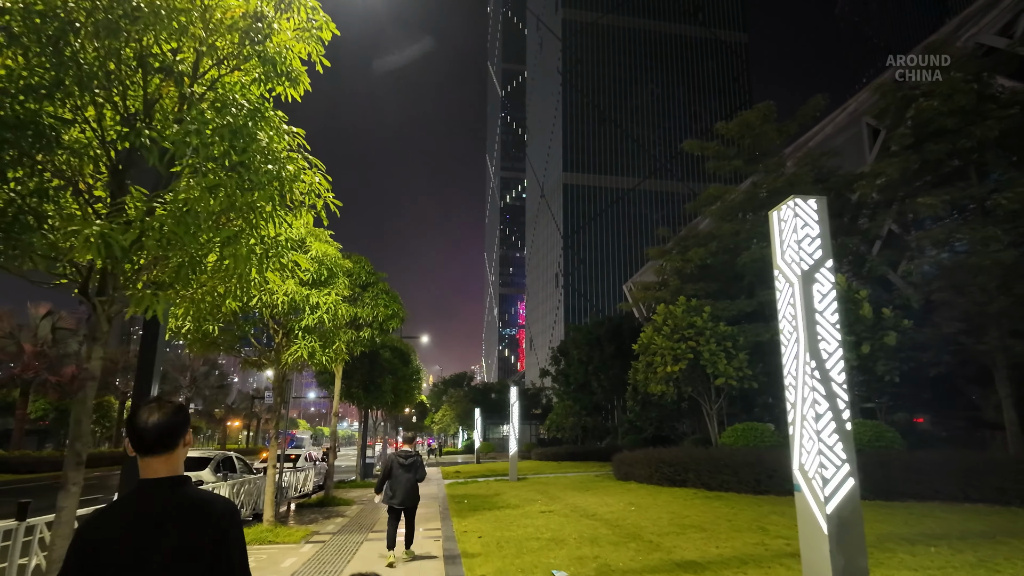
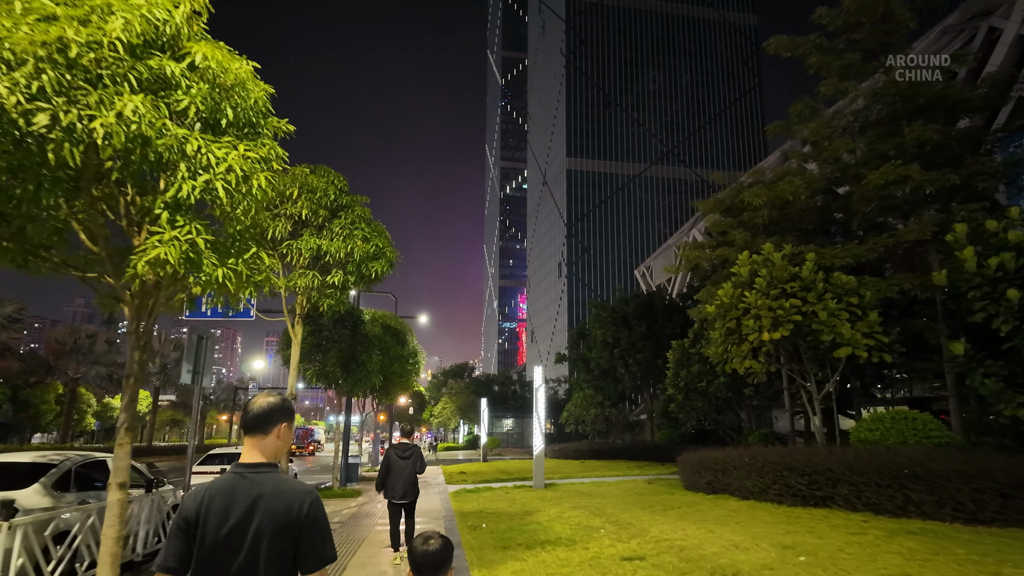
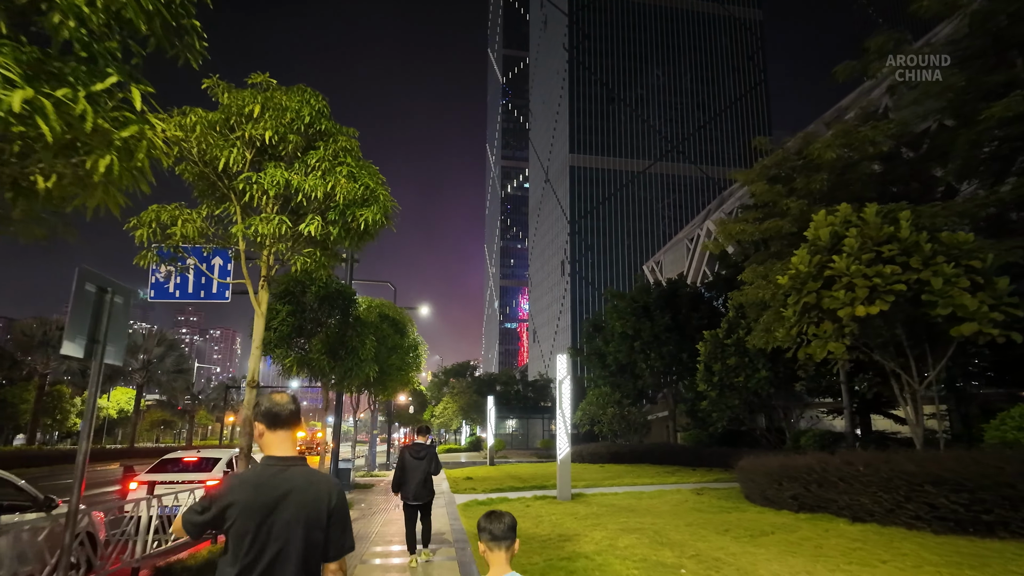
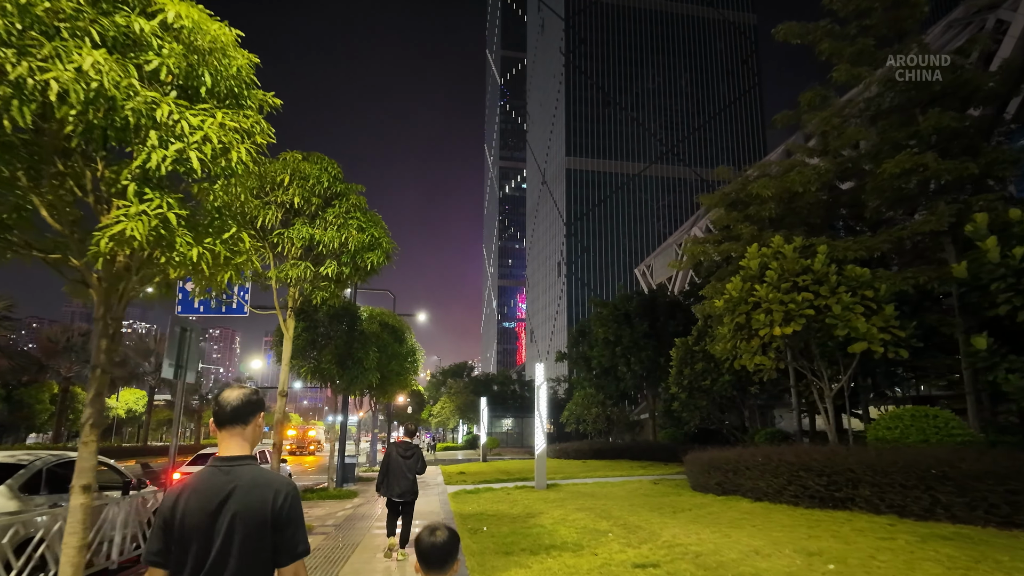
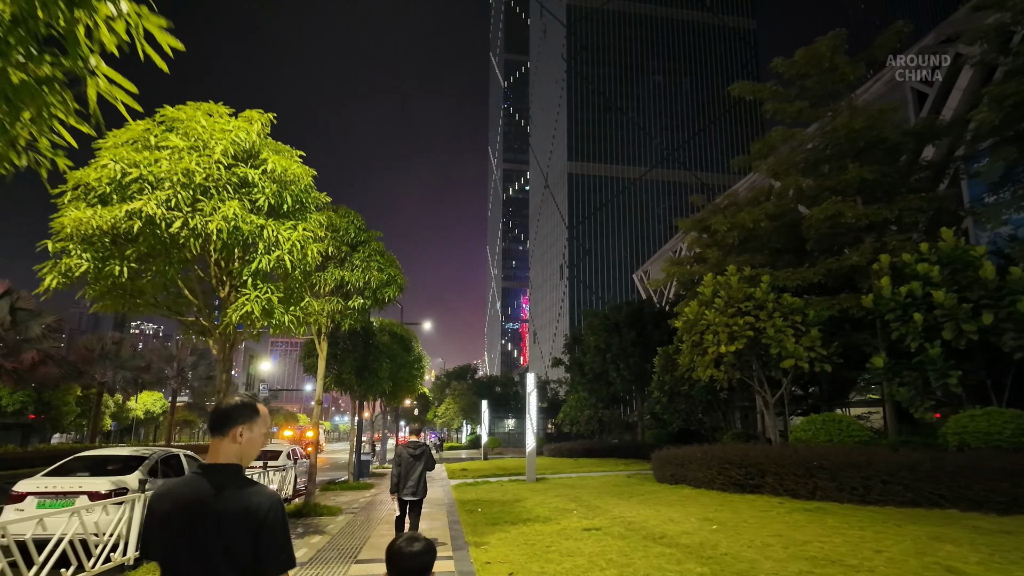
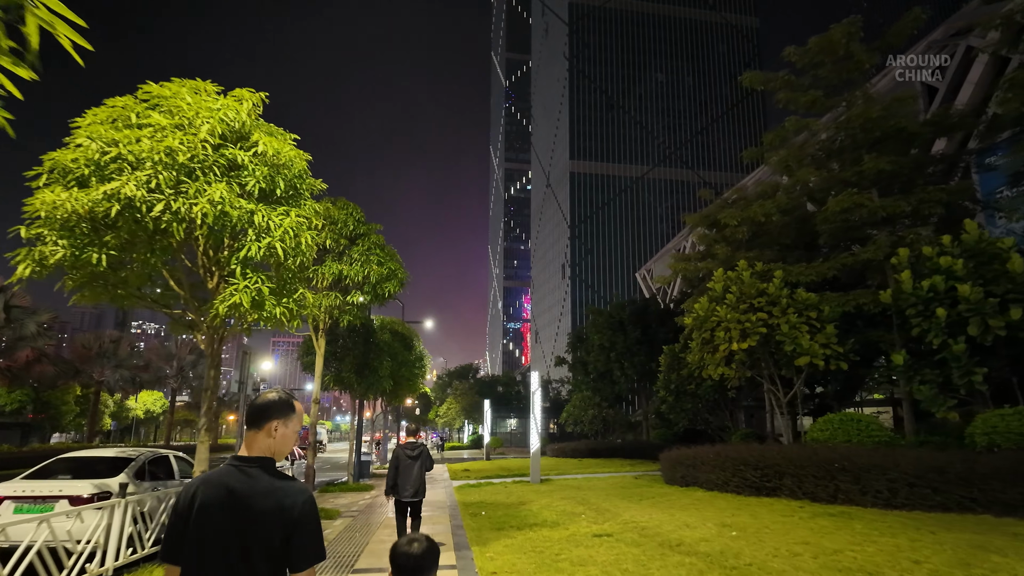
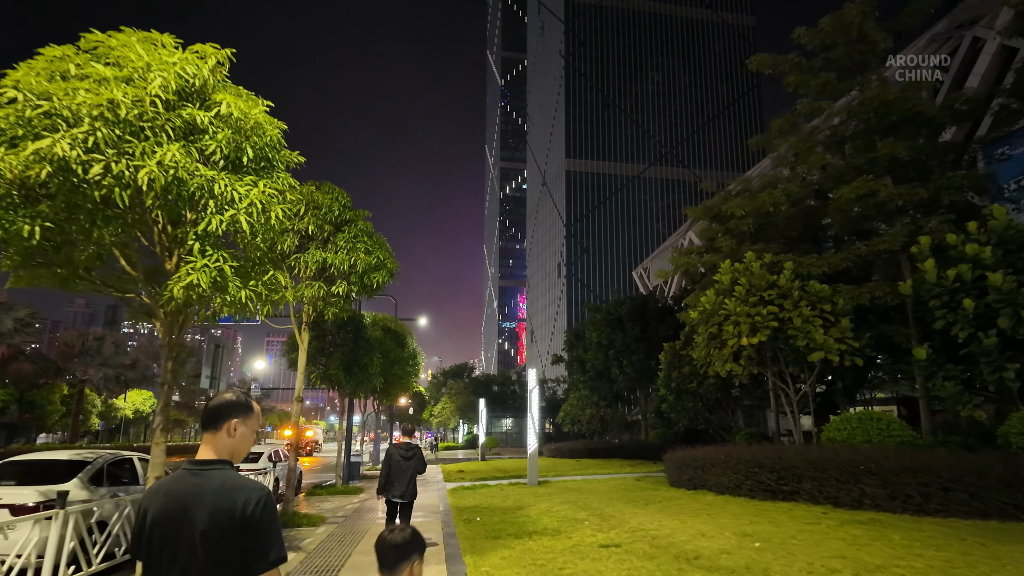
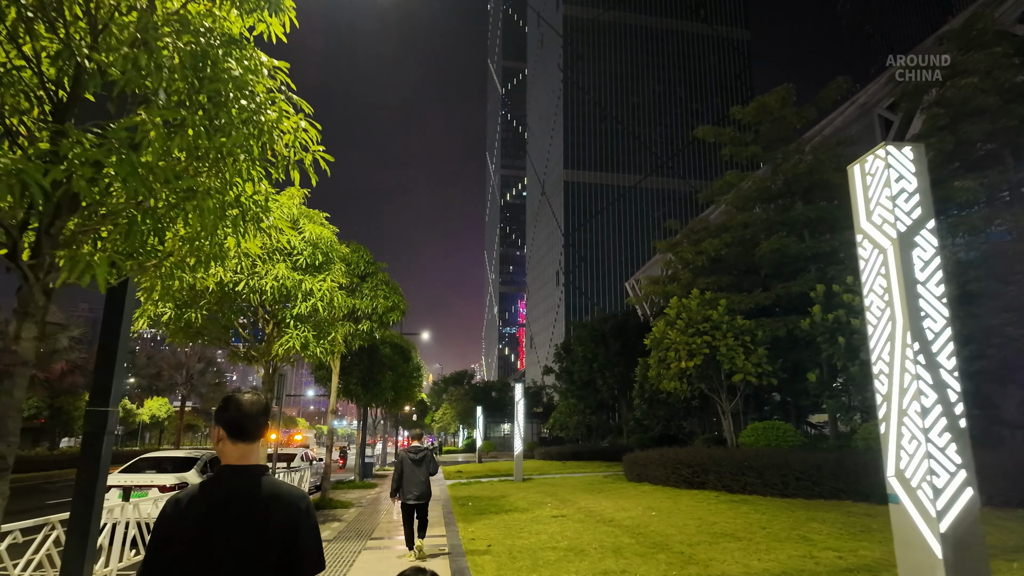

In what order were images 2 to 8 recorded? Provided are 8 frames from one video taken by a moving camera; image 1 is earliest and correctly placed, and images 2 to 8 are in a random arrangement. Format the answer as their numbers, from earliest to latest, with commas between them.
8, 5, 6, 7, 2, 4, 3
